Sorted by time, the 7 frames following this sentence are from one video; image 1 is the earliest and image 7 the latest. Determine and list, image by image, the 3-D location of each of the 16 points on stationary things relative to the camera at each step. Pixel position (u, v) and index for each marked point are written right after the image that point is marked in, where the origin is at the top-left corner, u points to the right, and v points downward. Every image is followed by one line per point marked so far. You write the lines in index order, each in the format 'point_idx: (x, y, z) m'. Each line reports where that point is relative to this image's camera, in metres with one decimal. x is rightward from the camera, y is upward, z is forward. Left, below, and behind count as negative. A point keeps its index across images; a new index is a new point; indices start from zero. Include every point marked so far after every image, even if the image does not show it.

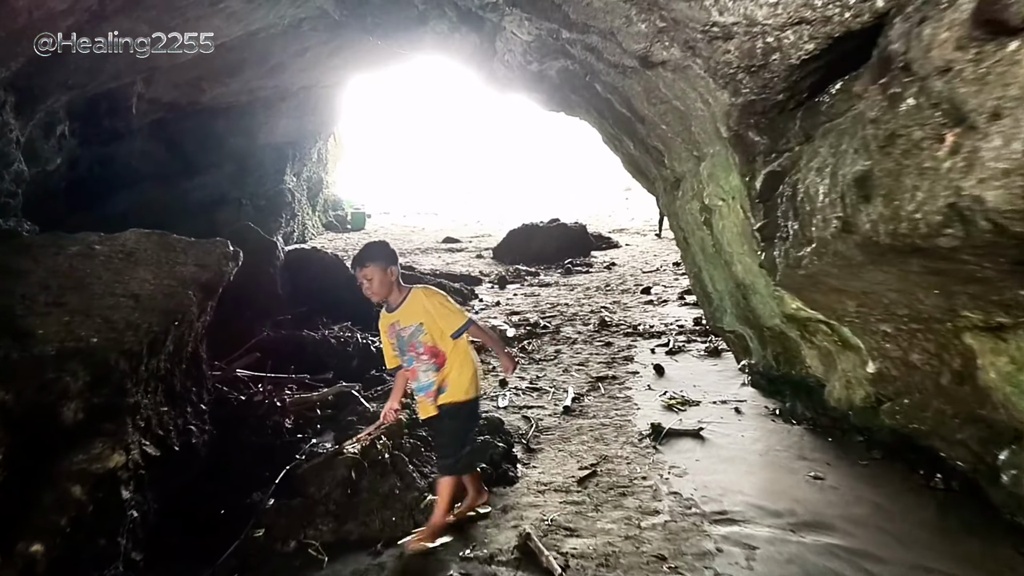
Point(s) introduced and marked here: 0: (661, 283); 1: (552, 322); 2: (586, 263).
0: (+2.8, +0.1, +13.3) m
1: (+0.6, -0.5, +10.2) m
2: (+1.7, +0.6, +16.5) m
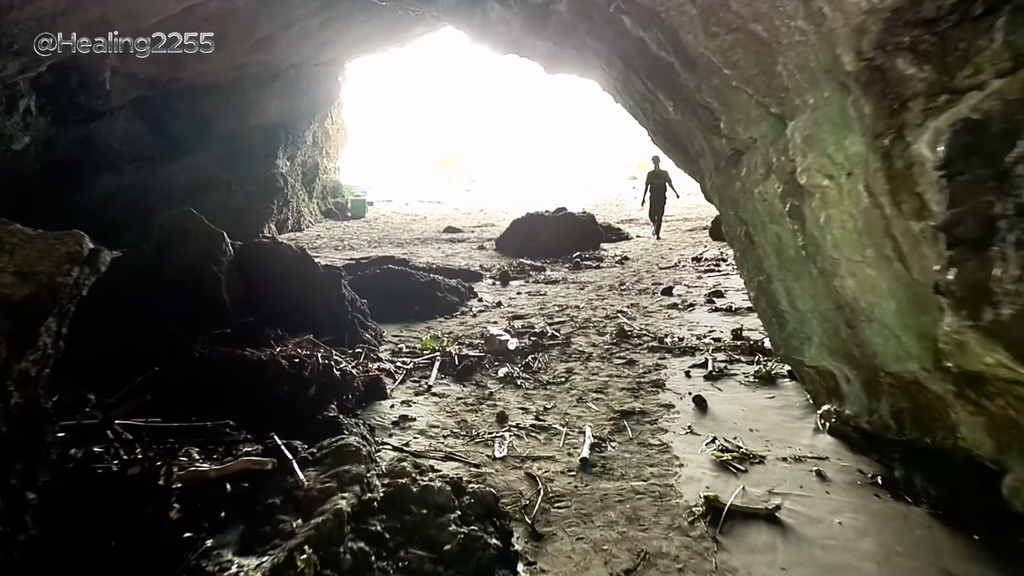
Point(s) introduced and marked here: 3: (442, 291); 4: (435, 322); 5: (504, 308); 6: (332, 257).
0: (+2.9, +0.1, +11.7) m
1: (+0.6, -0.5, +8.6) m
2: (+1.8, +0.7, +14.9) m
3: (-1.1, -0.1, +10.1) m
4: (-1.0, -0.5, +9.2) m
5: (-0.1, -0.3, +10.3) m
6: (-4.1, +0.8, +16.3) m
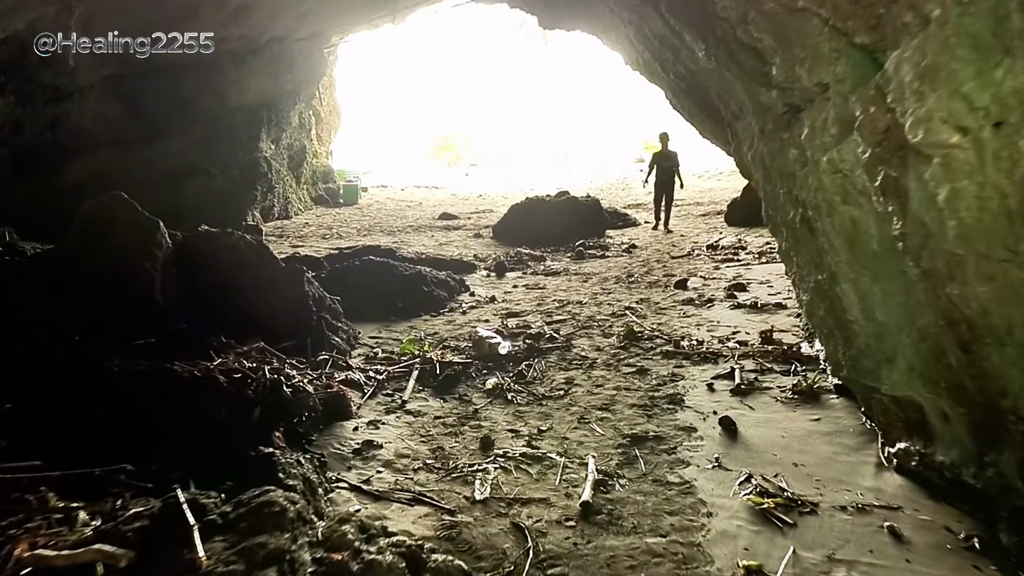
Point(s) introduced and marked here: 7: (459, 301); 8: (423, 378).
0: (+2.8, +0.3, +10.6) m
1: (+0.5, -0.5, +7.6) m
2: (+1.8, +0.9, +13.9) m
3: (-1.1, 0.0, +9.1) m
4: (-1.1, -0.4, +8.2) m
5: (-0.2, -0.2, +9.3) m
6: (-4.2, +1.0, +15.3) m
7: (-0.8, -0.2, +9.5) m
8: (-0.8, -0.8, +6.0) m
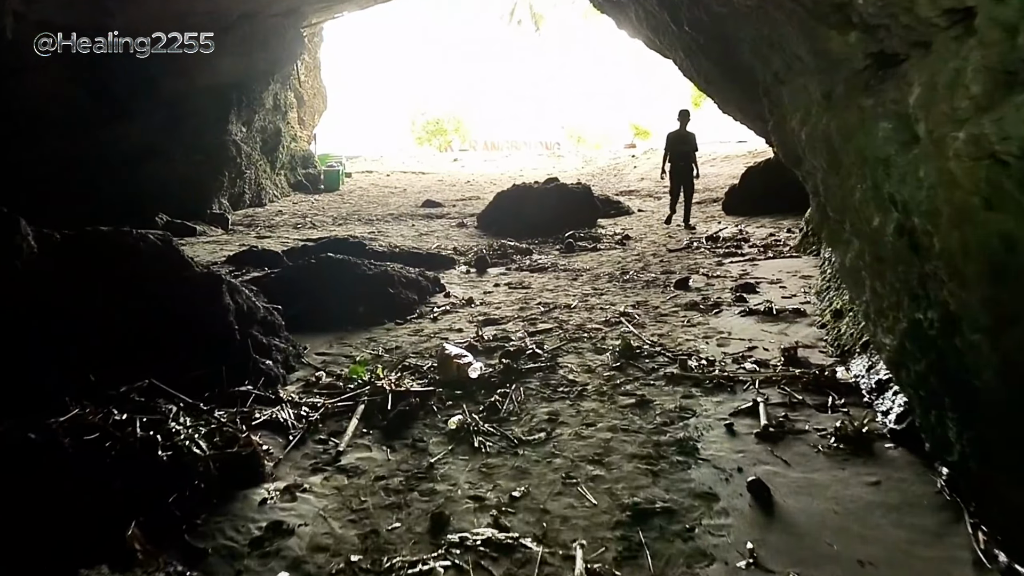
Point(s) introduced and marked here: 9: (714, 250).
0: (+2.6, +0.3, +9.5) m
1: (+0.3, -0.5, +6.4) m
2: (+1.5, +1.0, +12.7) m
3: (-1.4, 0.0, +7.9) m
4: (-1.3, -0.5, +7.0) m
5: (-0.4, -0.2, +8.1) m
6: (-4.5, +1.1, +14.0) m
7: (-1.0, -0.2, +8.2) m
8: (-1.0, -0.9, +4.8) m
9: (+3.1, +0.6, +10.7) m
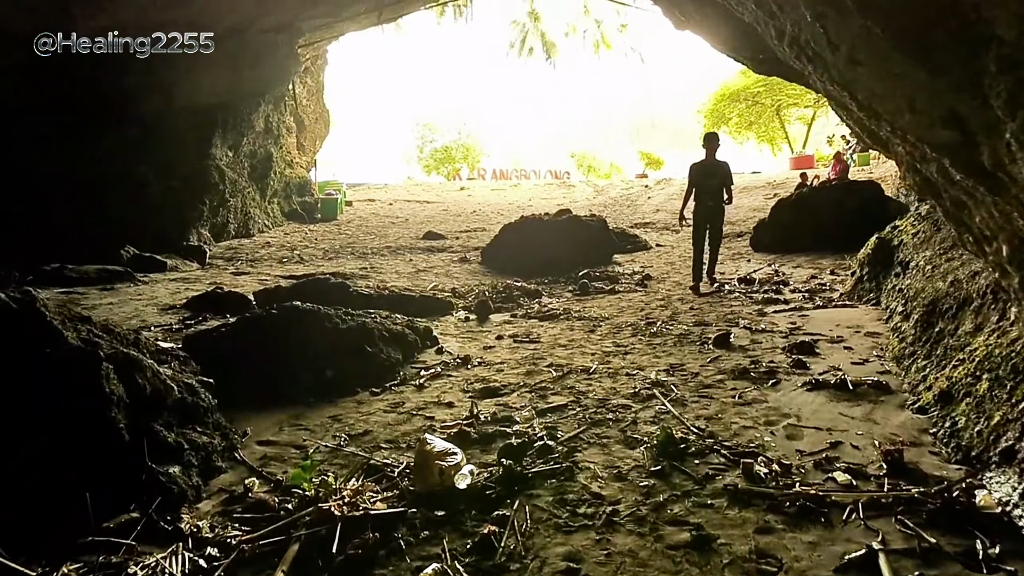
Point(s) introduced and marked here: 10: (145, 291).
0: (+2.6, -0.4, +8.0) m
1: (+0.3, -1.0, +4.9) m
2: (+1.6, +0.2, +11.2) m
3: (-1.3, -0.5, +6.5) m
4: (-1.3, -1.0, +5.5) m
5: (-0.4, -0.8, +6.6) m
6: (-4.4, +0.3, +12.6) m
7: (-1.0, -0.7, +6.8) m
8: (-1.0, -1.3, +3.3) m
9: (+3.2, -0.1, +9.3) m
10: (-5.3, 0.0, +10.1) m
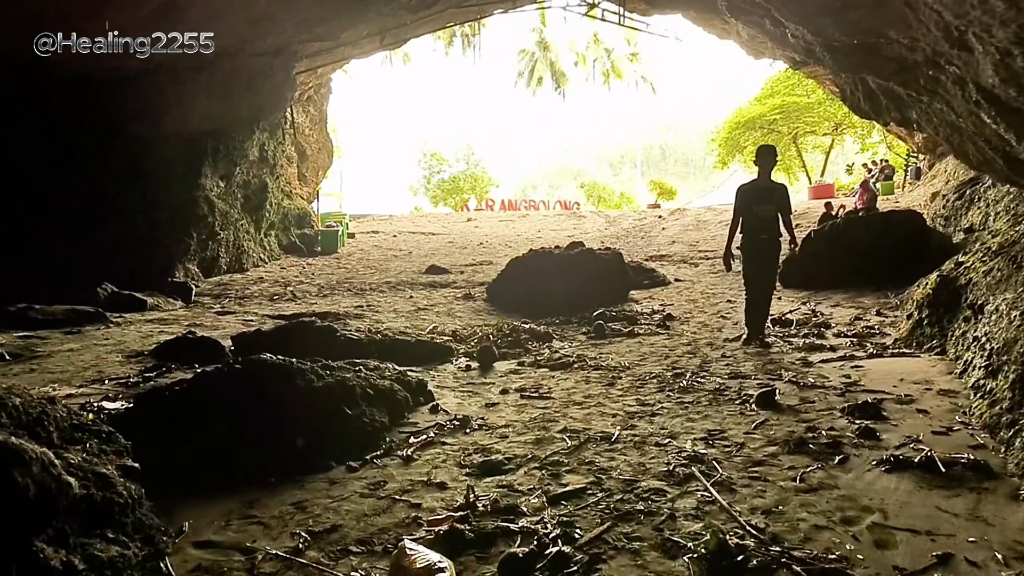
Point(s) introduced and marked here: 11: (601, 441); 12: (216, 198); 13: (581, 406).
0: (+2.7, -0.8, +6.9) m
1: (+0.4, -1.3, +3.8) m
2: (+1.7, -0.4, +10.2) m
3: (-1.3, -0.9, +5.4) m
4: (-1.3, -1.3, +4.5) m
5: (-0.3, -1.2, +5.6) m
6: (-4.2, -0.4, +11.7) m
7: (-0.9, -1.1, +5.7) m
8: (-1.0, -1.5, +2.2) m
9: (+3.3, -0.6, +8.2) m
10: (-5.2, -0.6, +9.2) m
11: (+0.7, -1.1, +5.2) m
12: (-6.2, +1.9, +14.7) m
13: (+0.6, -1.0, +6.2) m
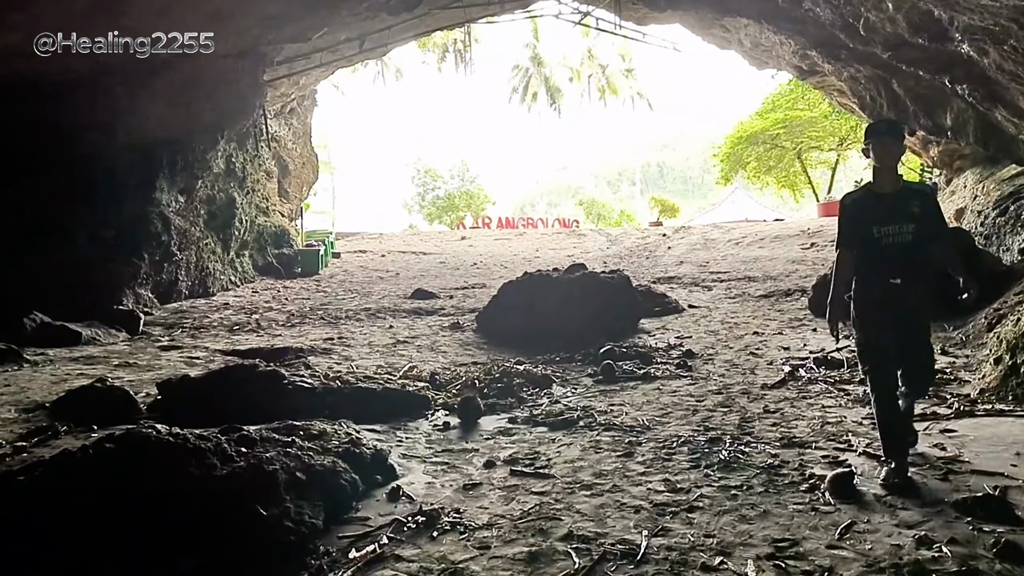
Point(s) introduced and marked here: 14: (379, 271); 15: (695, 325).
0: (+2.6, -1.1, +5.4) m
1: (+0.3, -1.6, +2.3) m
2: (+1.6, -0.8, +8.6) m
3: (-1.4, -1.2, +3.9) m
4: (-1.4, -1.6, +2.9) m
5: (-0.4, -1.5, +4.0) m
6: (-4.3, -0.8, +10.1) m
7: (-1.0, -1.4, +4.2) m
8: (-1.0, -1.7, +0.6) m
9: (+3.2, -1.0, +6.7) m
10: (-5.3, -1.0, +7.6) m
11: (+0.6, -1.4, +3.7) m
12: (-6.3, +1.4, +13.2) m
13: (+0.5, -1.3, +4.6) m
14: (-3.8, +0.4, +19.7) m
15: (+2.8, -0.6, +10.5) m
